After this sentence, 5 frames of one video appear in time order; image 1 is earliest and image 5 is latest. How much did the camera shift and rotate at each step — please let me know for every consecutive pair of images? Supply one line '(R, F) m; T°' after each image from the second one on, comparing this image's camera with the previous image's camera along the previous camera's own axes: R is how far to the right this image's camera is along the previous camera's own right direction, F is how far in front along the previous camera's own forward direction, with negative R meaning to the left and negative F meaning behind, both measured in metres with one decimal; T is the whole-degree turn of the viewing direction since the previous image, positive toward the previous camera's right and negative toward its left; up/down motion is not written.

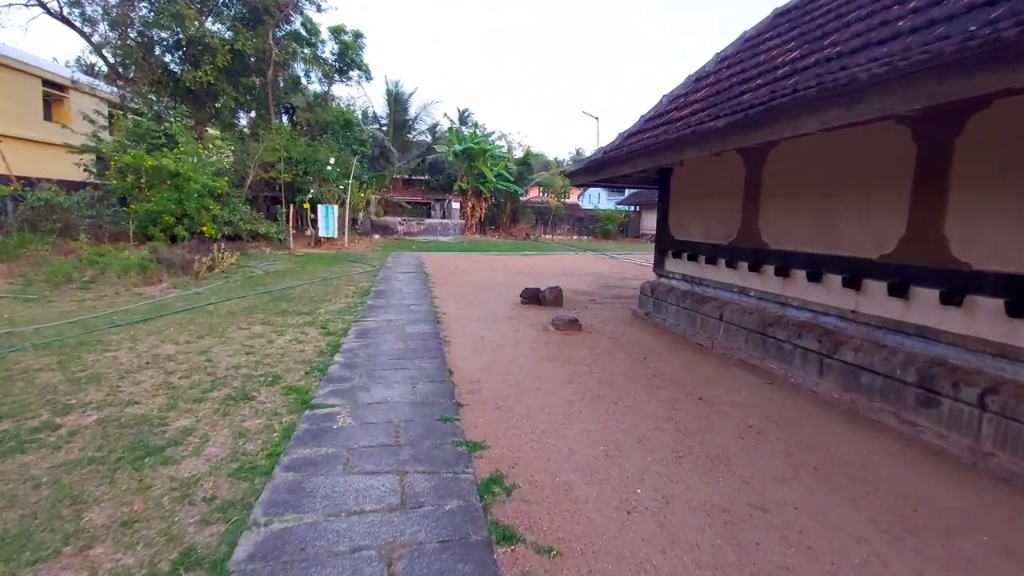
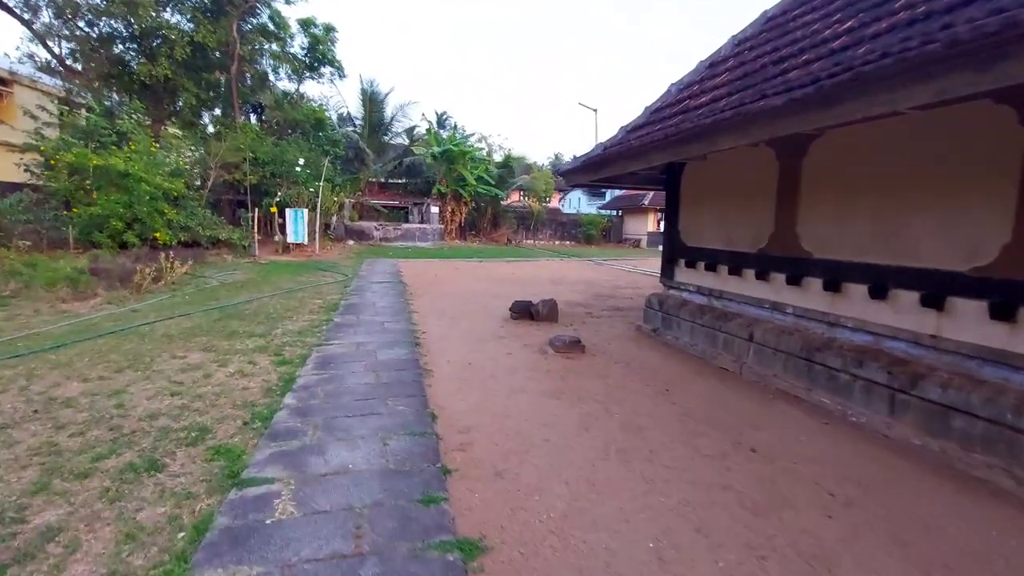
(-0.1, +0.8) m; +2°
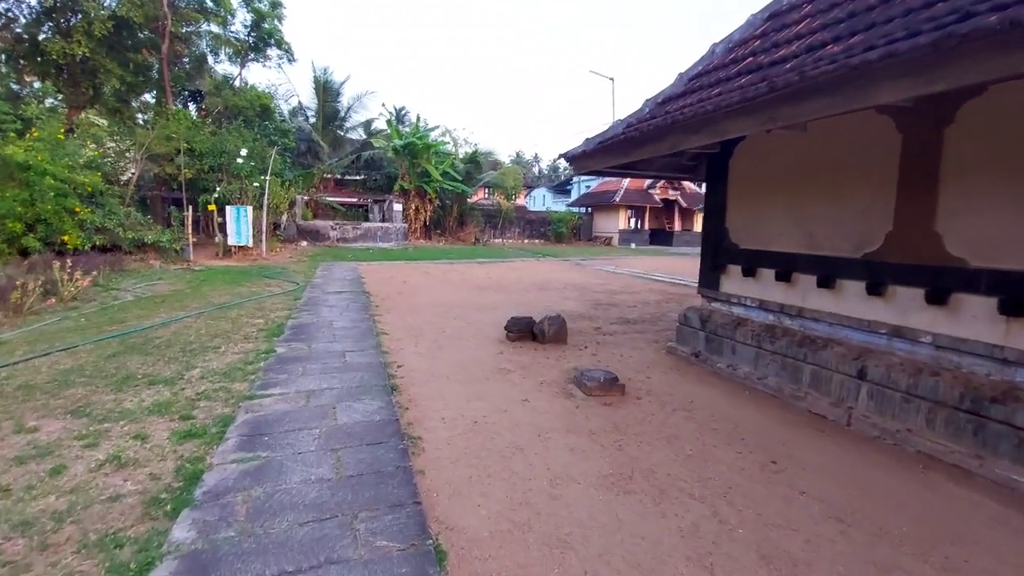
(-0.3, +1.3) m; +4°
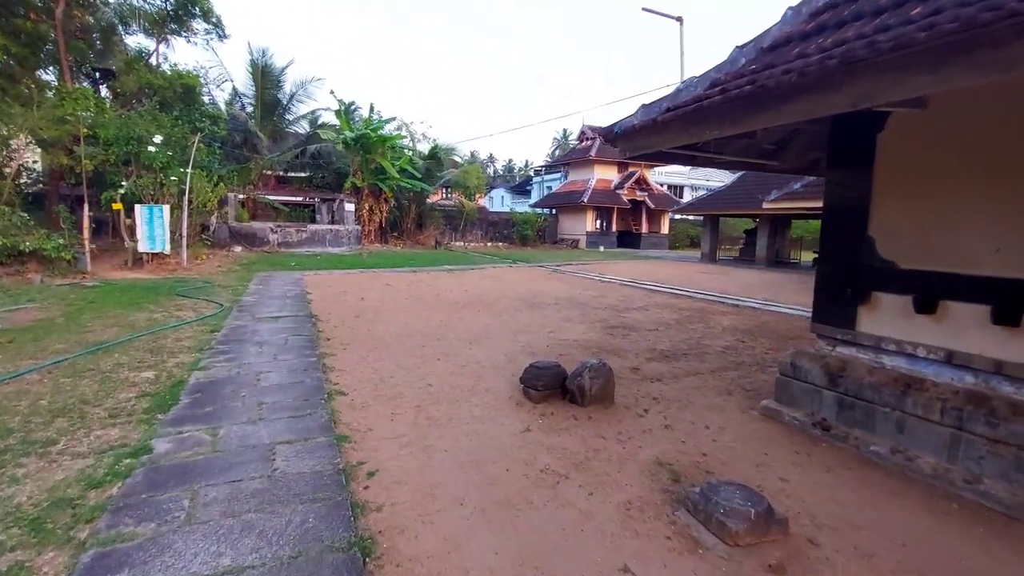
(-0.4, +1.6) m; +5°
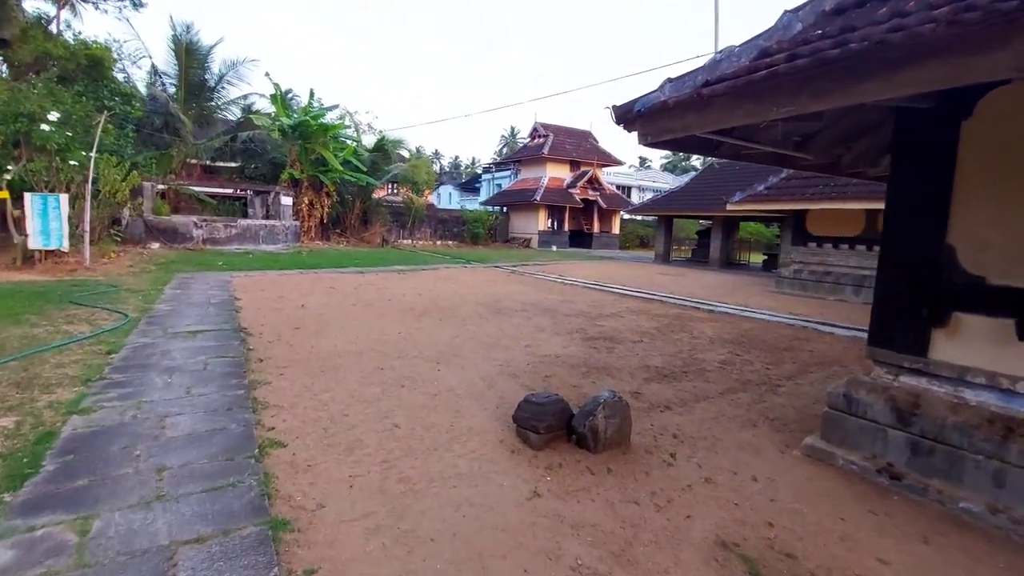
(-0.2, +0.7) m; +6°
